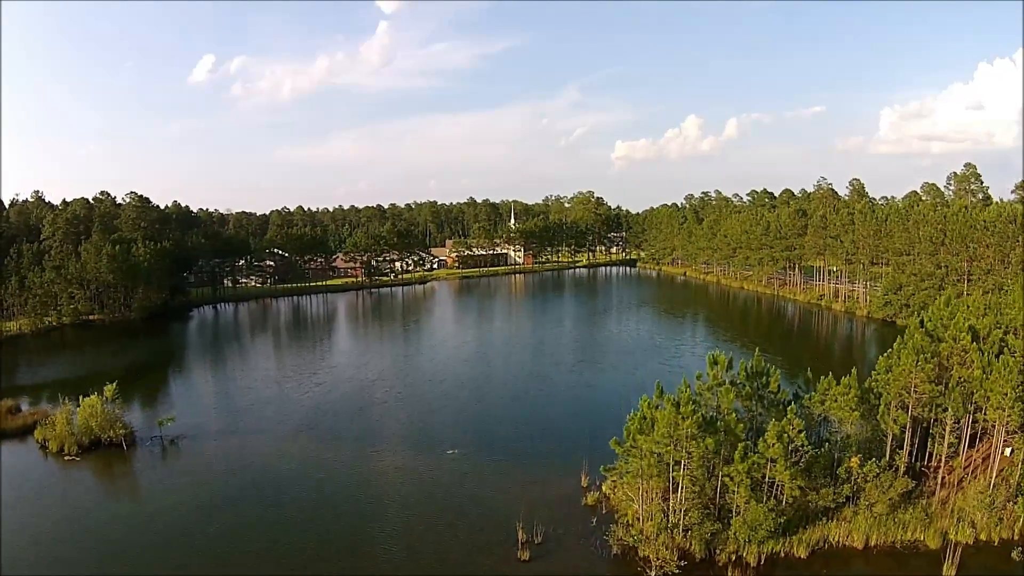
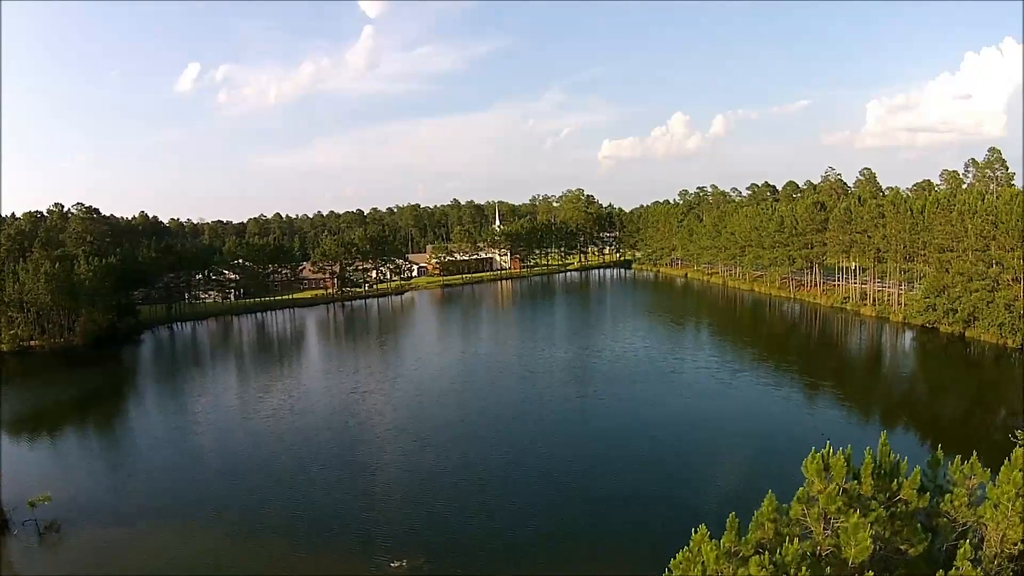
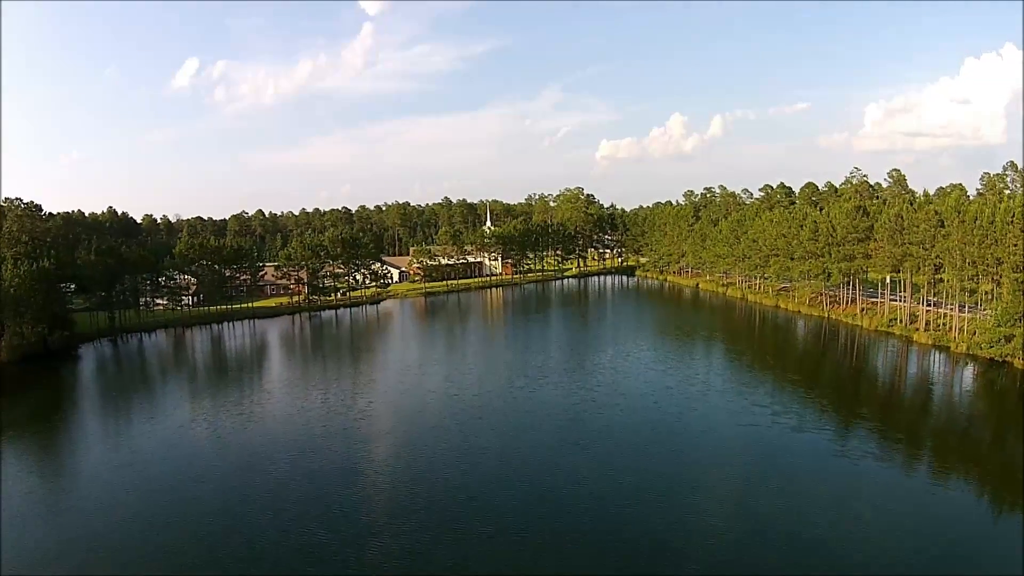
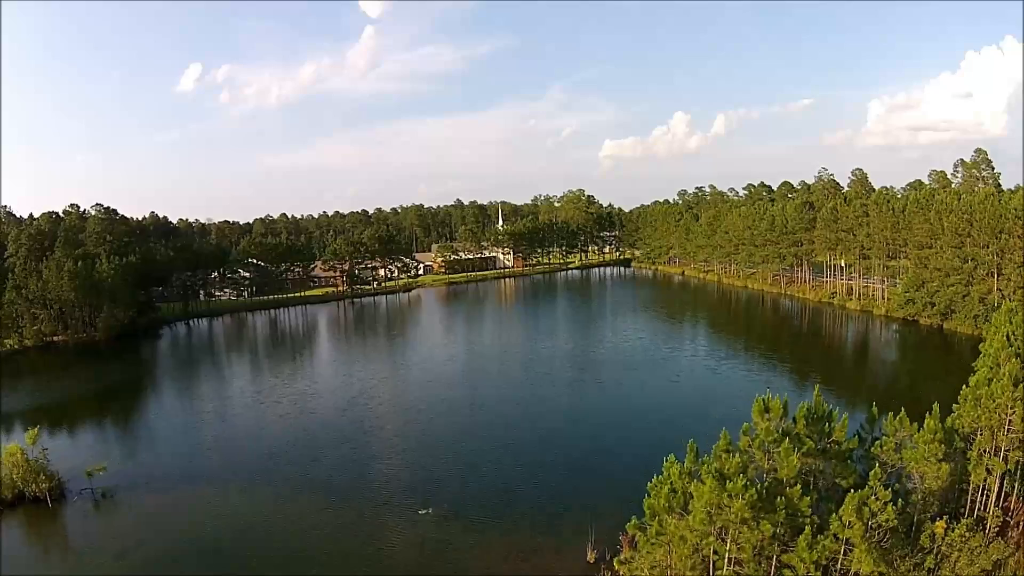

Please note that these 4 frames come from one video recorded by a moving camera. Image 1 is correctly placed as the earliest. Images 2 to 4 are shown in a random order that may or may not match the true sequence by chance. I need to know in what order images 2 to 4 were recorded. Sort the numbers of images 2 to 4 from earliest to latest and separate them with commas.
4, 2, 3
